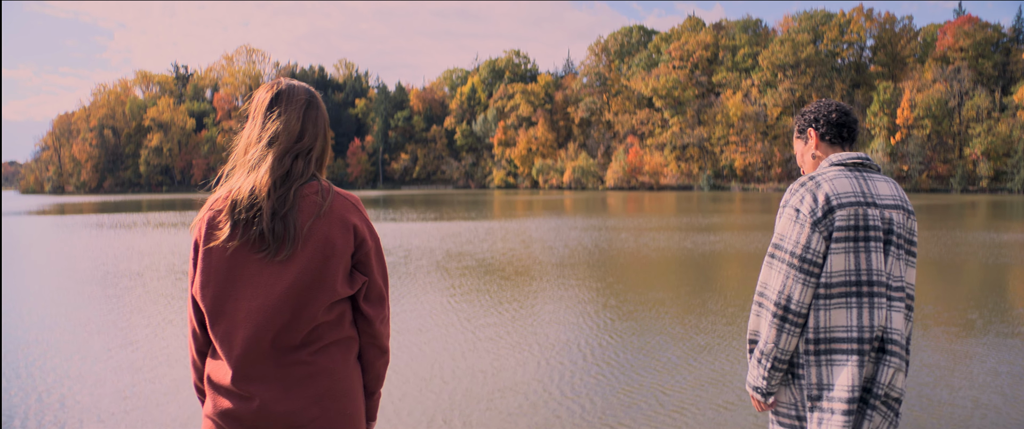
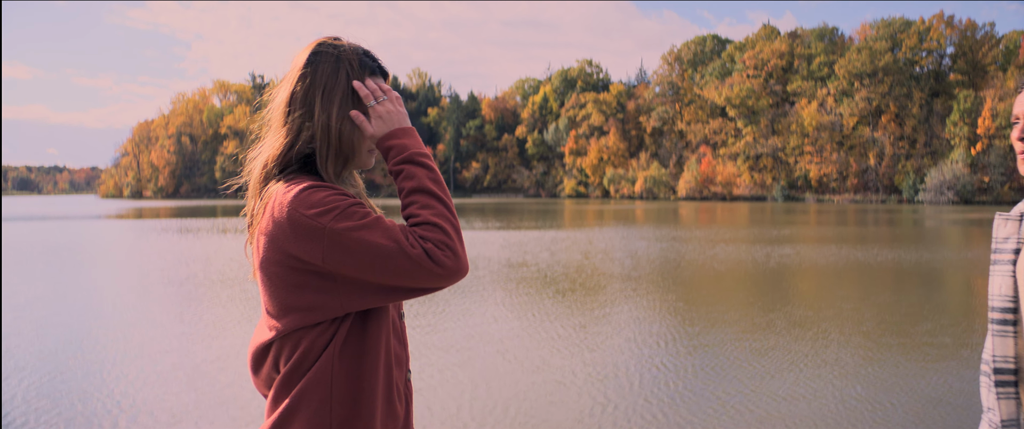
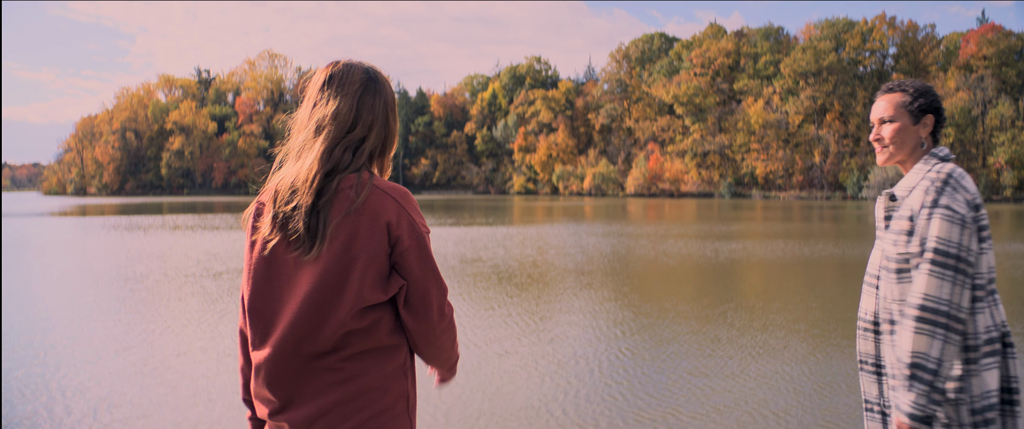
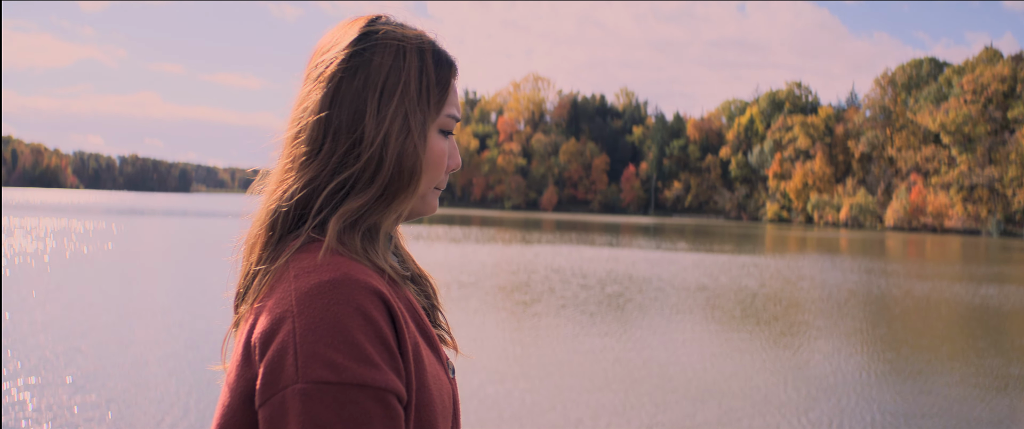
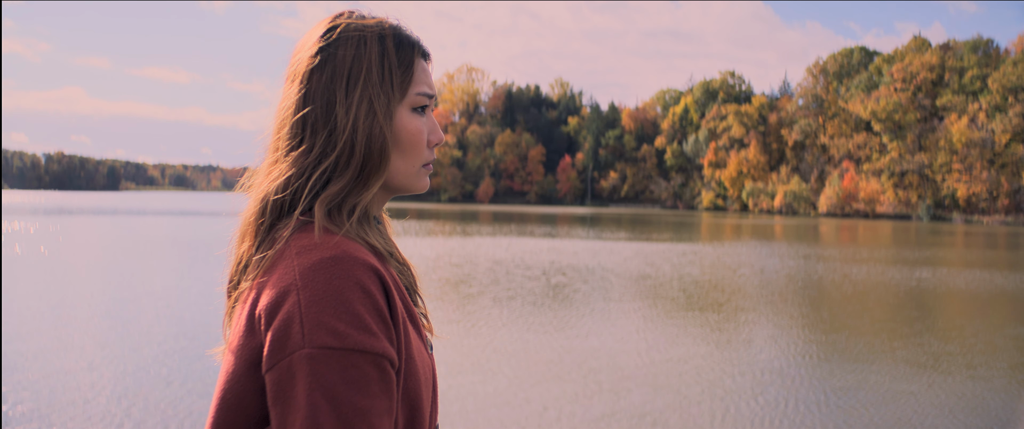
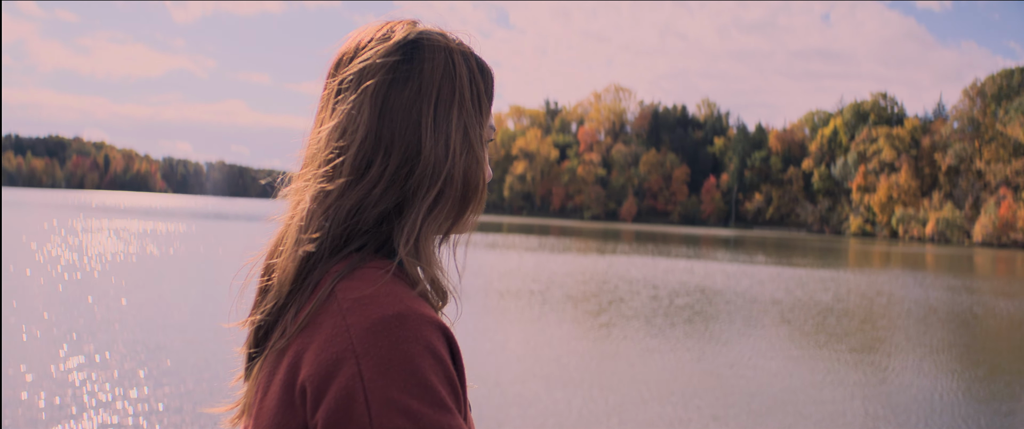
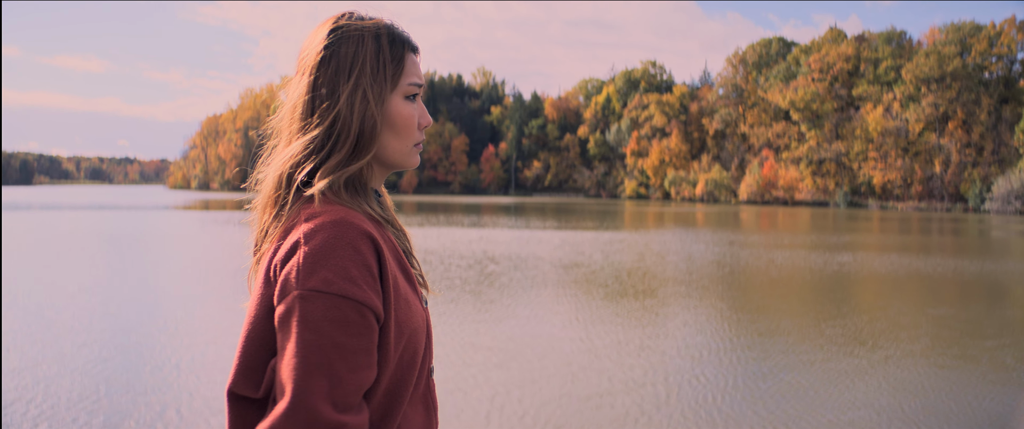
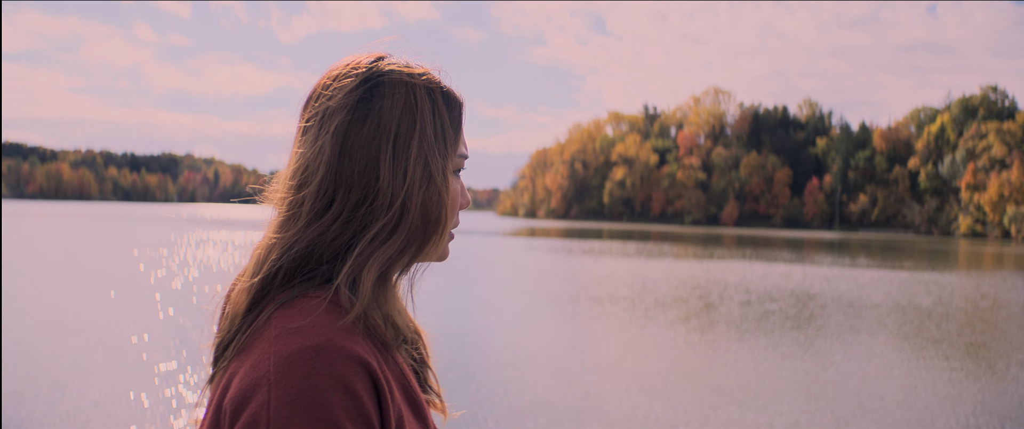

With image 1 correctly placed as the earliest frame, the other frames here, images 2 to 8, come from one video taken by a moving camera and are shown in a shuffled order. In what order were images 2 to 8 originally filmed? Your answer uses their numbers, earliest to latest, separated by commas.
3, 2, 7, 5, 4, 6, 8
